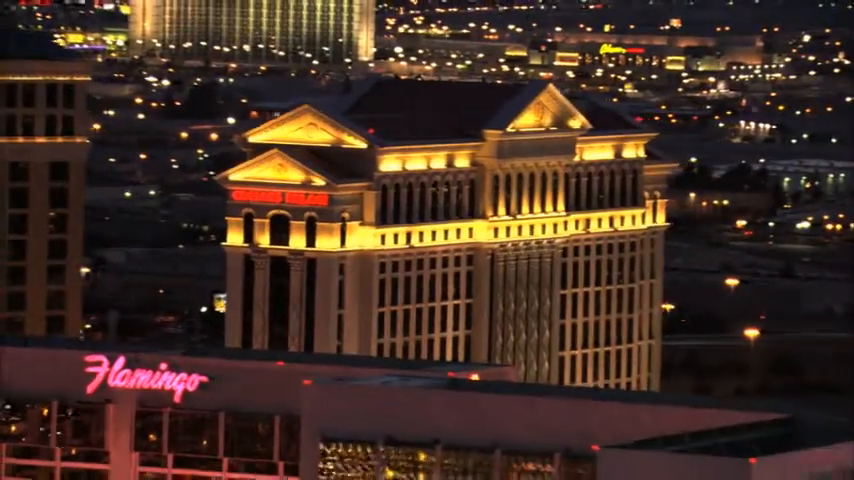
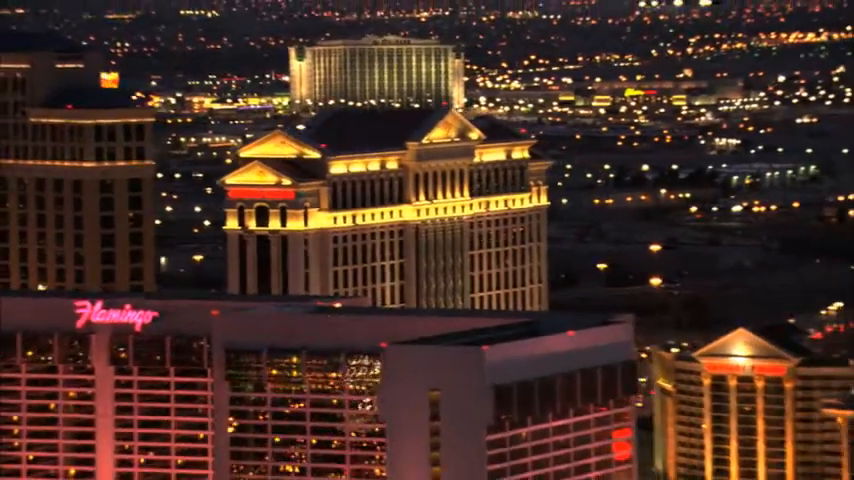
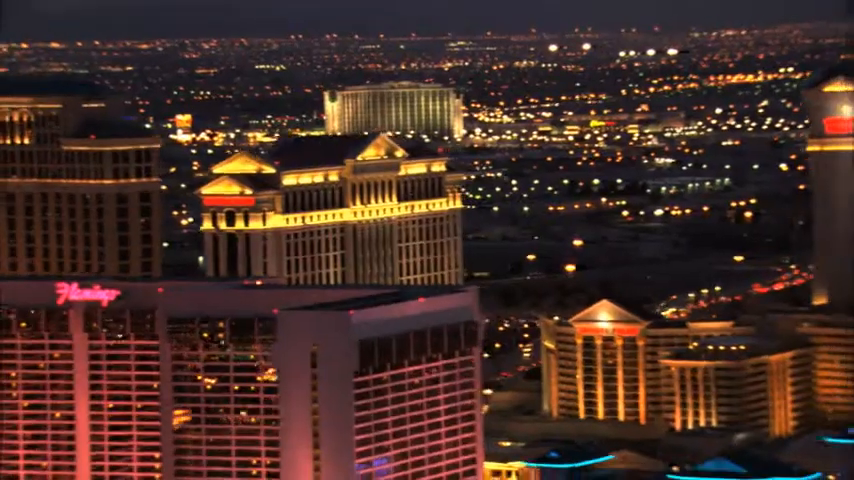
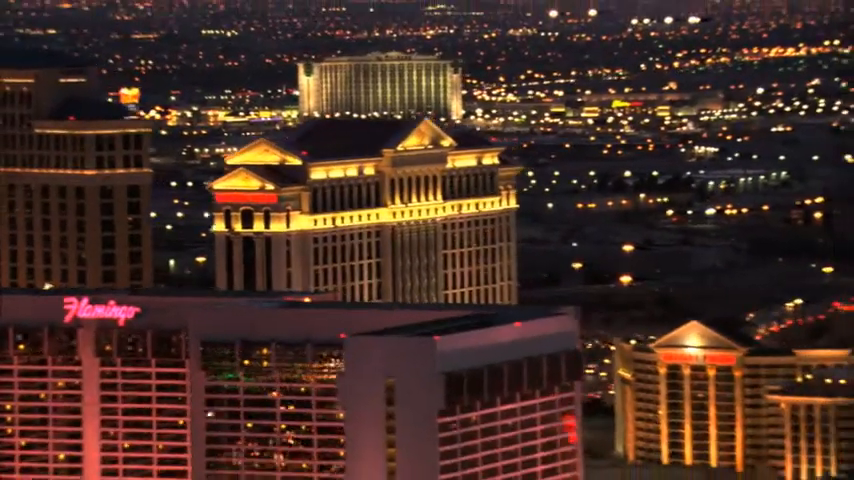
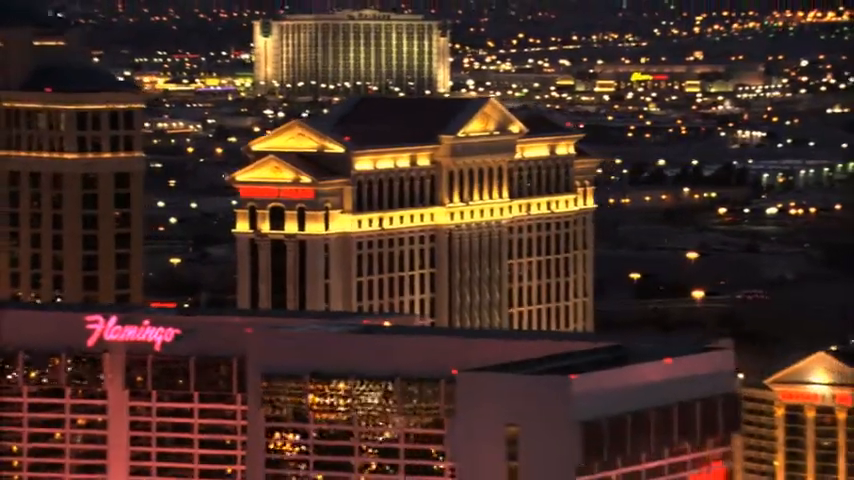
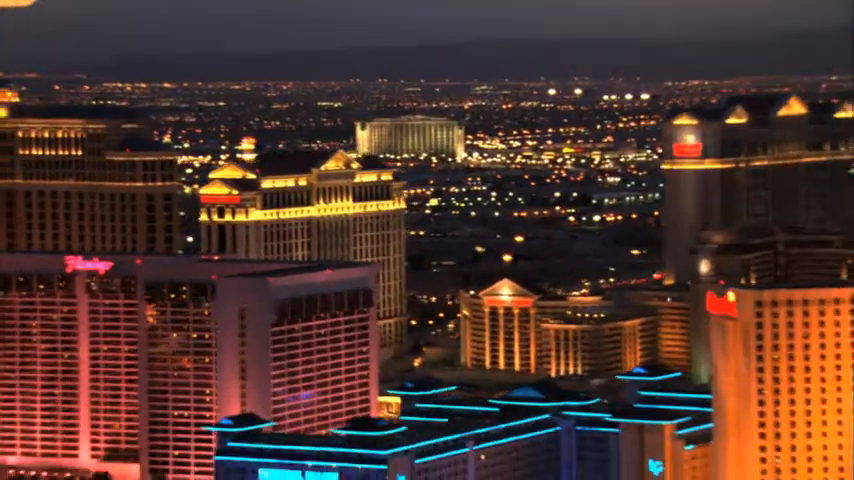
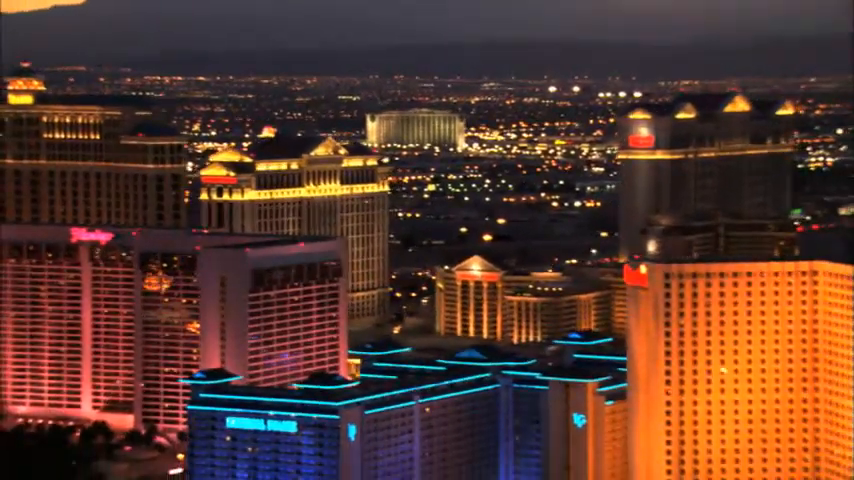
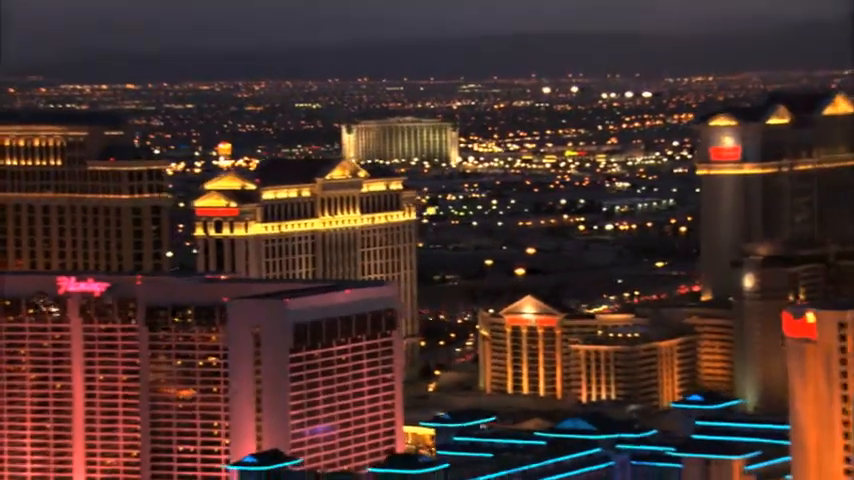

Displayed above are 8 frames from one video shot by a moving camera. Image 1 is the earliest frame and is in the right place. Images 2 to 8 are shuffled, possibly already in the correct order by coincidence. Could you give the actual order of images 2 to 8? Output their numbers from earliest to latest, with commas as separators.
5, 2, 4, 3, 8, 6, 7
